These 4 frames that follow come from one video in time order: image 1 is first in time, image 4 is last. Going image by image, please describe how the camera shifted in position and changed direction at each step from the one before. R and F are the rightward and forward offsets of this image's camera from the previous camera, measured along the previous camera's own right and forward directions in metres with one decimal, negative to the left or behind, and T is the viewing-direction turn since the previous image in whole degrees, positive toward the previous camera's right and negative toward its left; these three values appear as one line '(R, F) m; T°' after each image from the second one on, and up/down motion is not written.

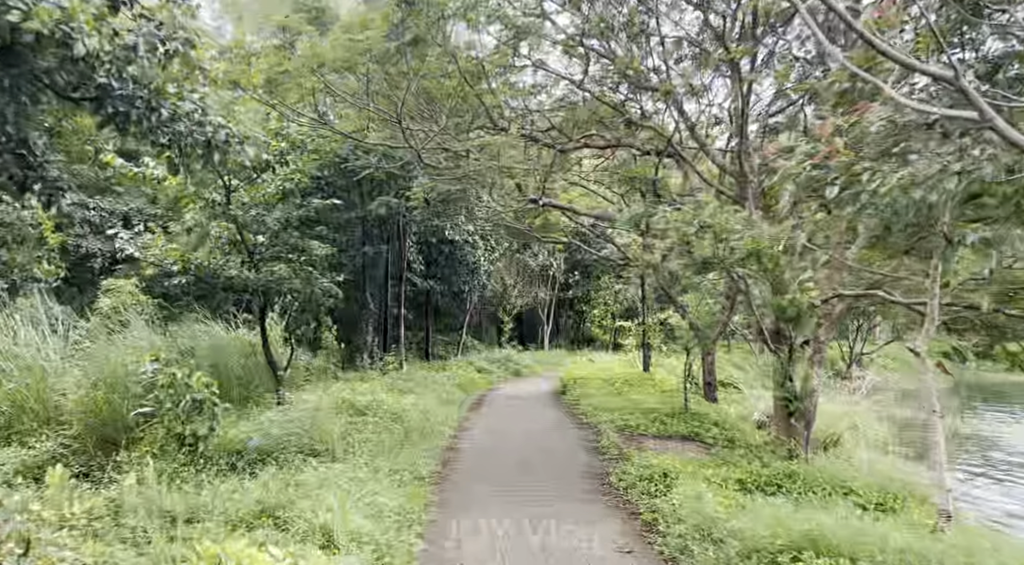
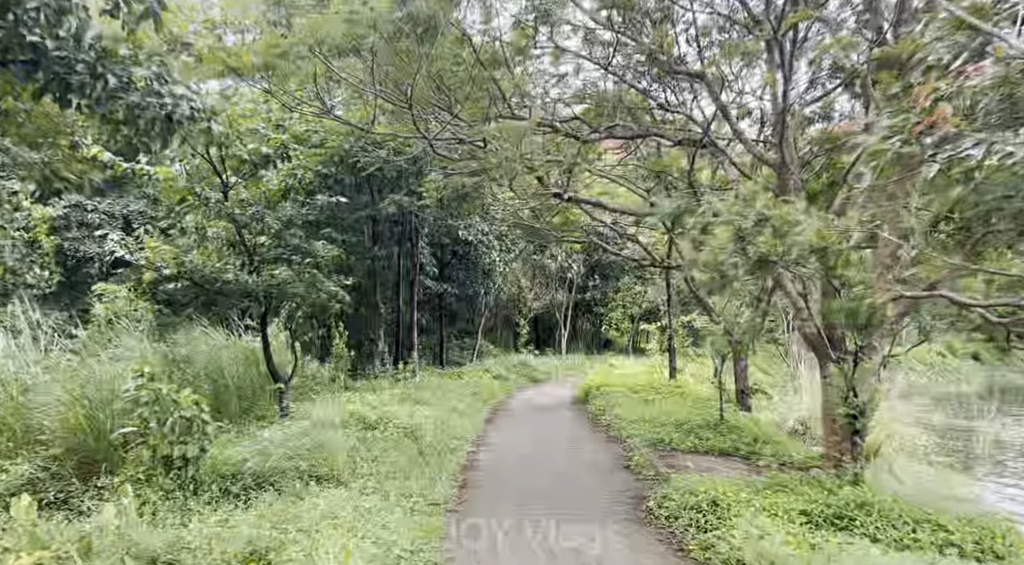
(-0.1, +0.7) m; -1°
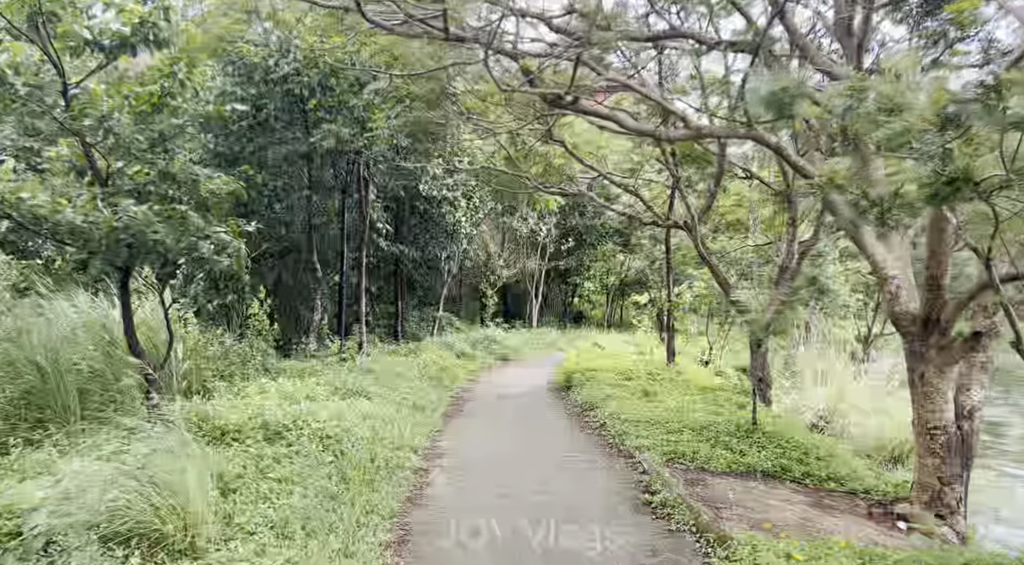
(0.0, +2.2) m; +3°
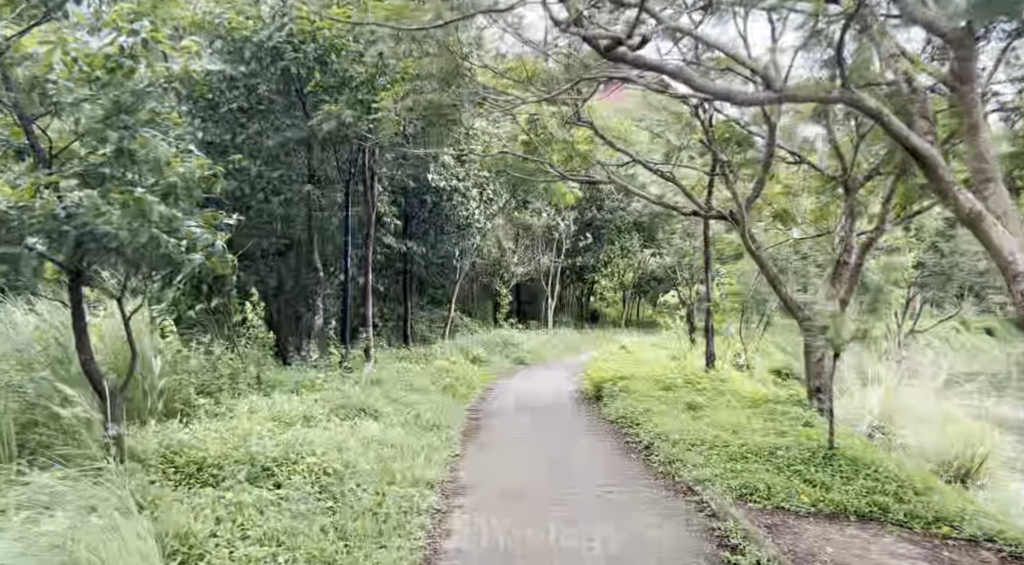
(-0.2, +1.0) m; -1°
